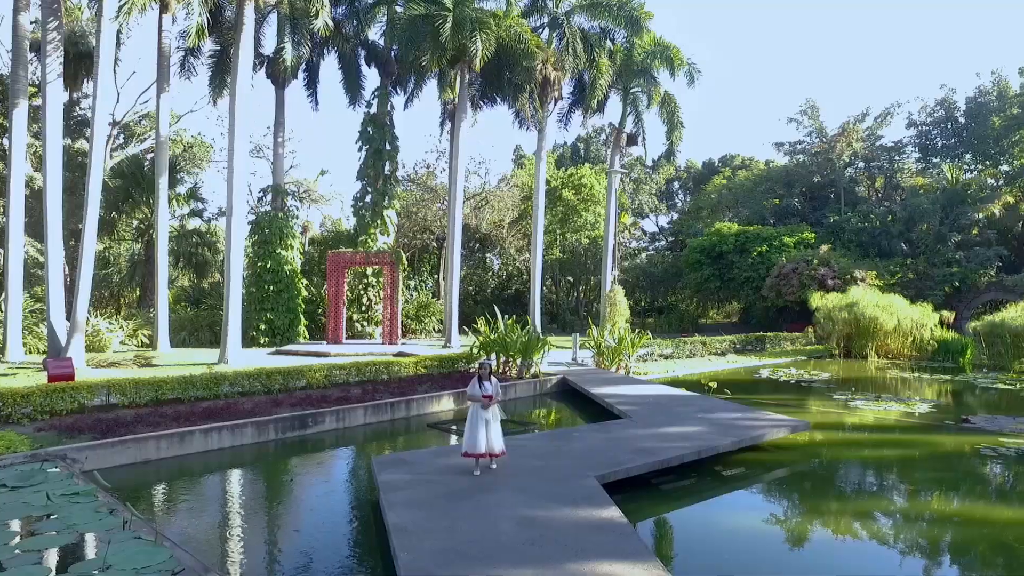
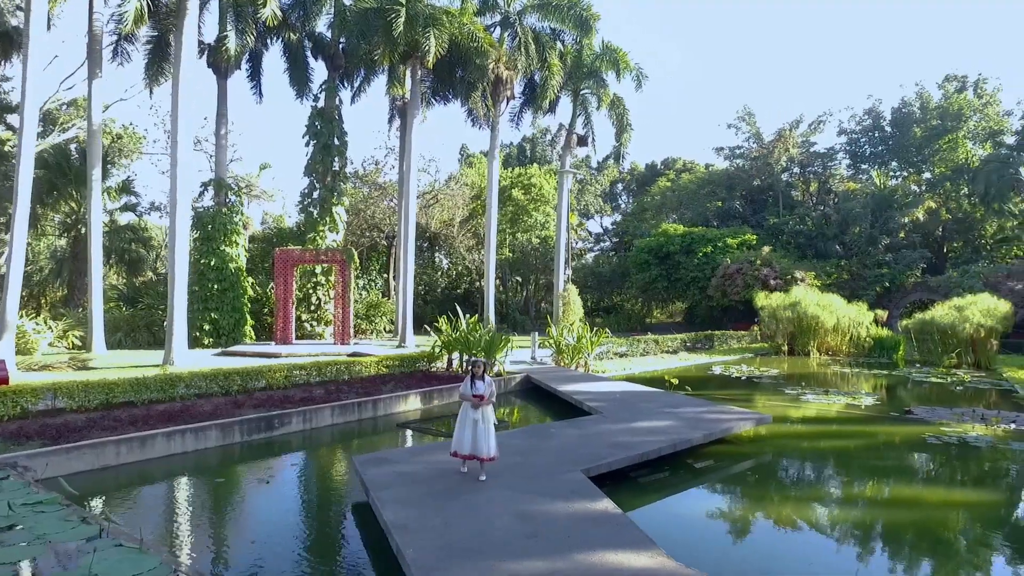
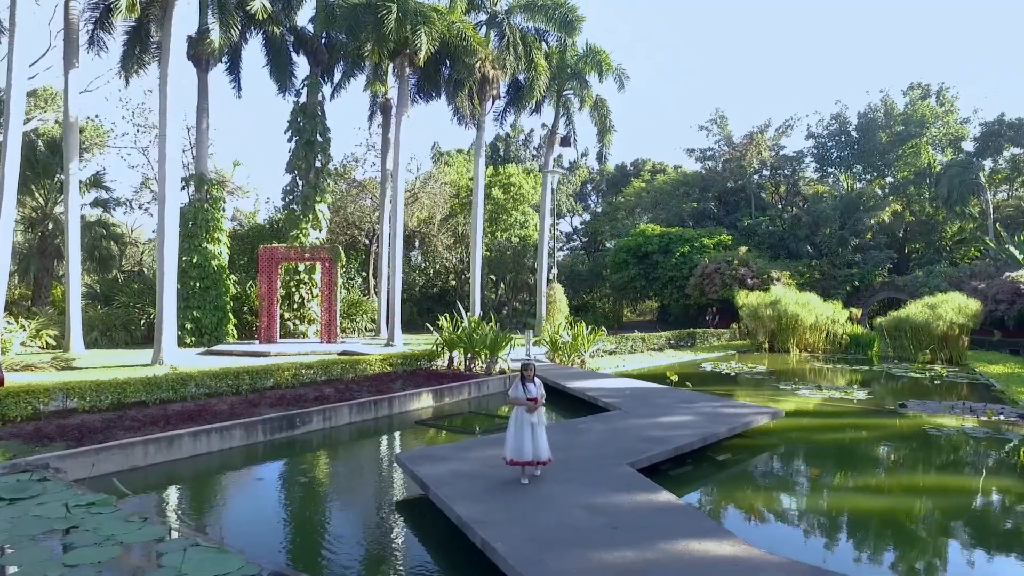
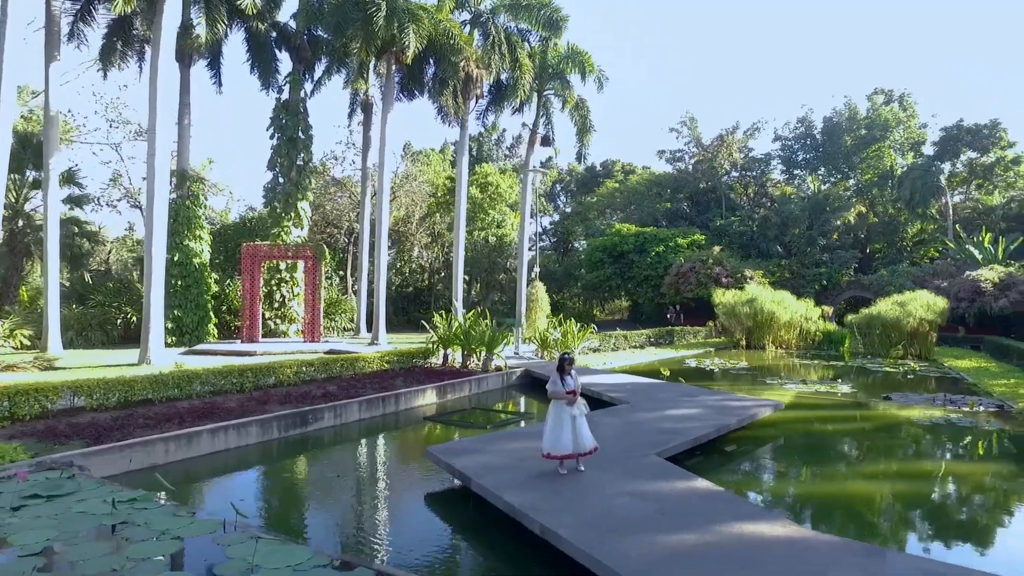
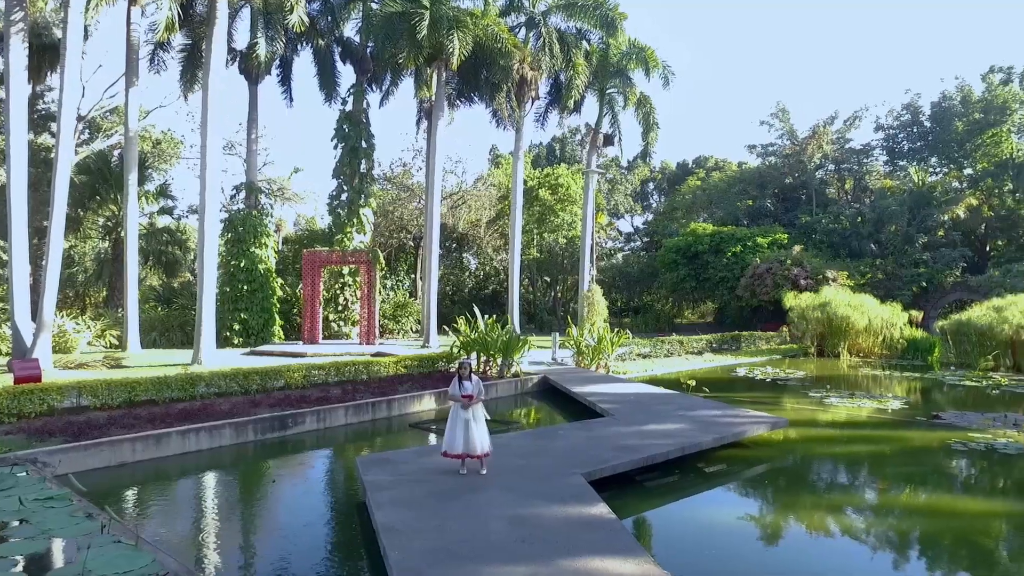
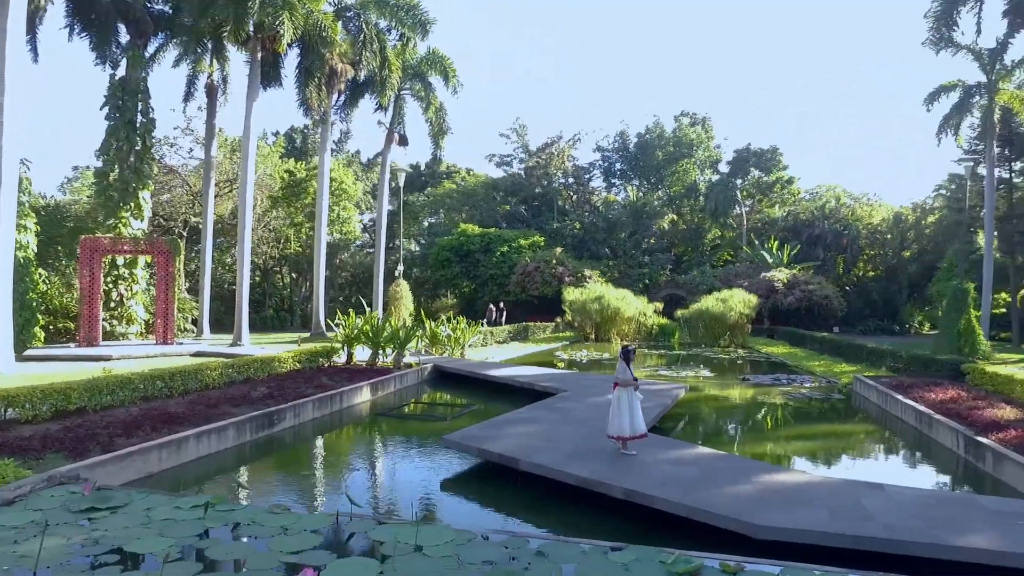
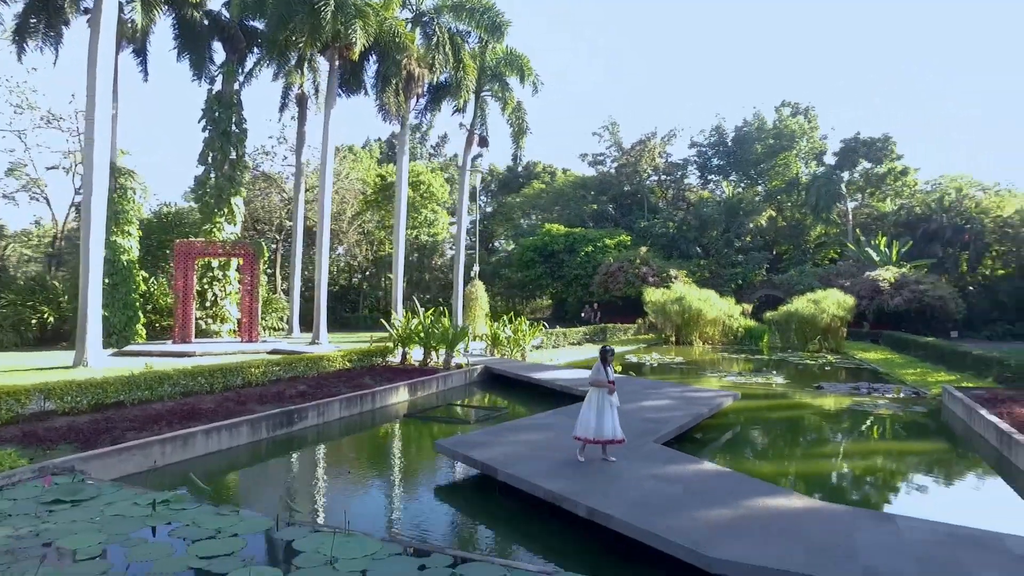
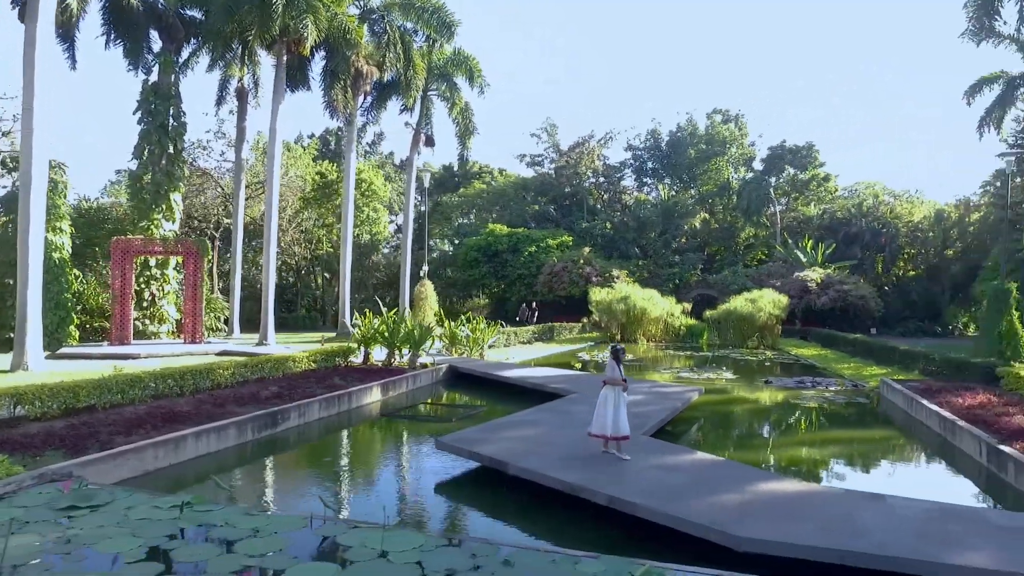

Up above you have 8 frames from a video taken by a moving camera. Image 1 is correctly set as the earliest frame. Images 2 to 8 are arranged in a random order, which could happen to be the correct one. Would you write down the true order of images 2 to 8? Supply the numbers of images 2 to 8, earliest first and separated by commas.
5, 2, 3, 4, 7, 8, 6
